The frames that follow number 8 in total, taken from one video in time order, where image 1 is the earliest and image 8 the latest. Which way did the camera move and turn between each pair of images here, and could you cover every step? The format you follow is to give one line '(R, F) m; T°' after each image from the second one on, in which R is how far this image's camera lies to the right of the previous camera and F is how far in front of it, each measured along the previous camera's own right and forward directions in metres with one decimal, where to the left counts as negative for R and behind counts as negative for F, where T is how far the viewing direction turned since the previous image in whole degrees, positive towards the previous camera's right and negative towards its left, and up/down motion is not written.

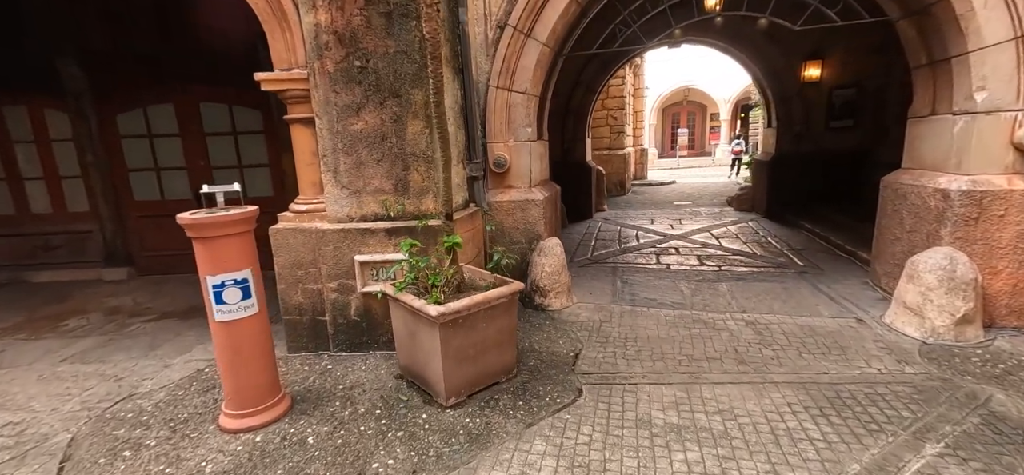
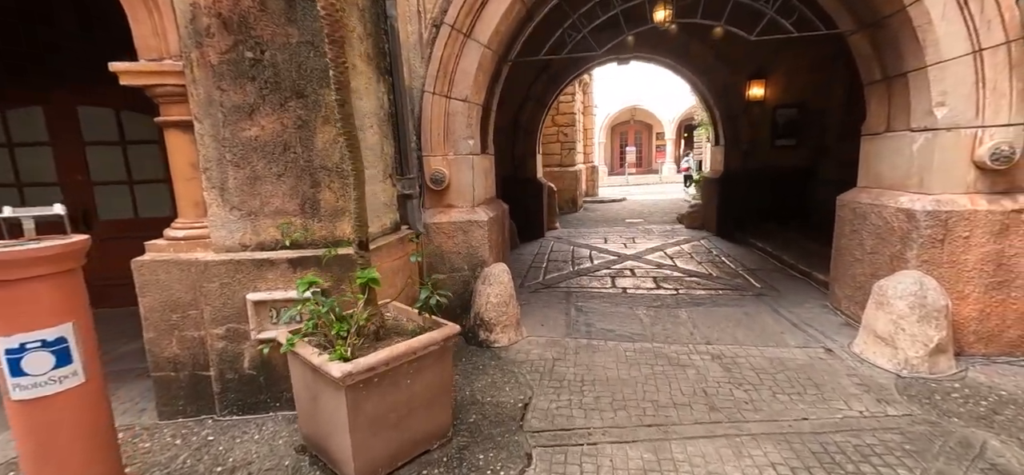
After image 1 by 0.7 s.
(+0.1, +0.4) m; +6°
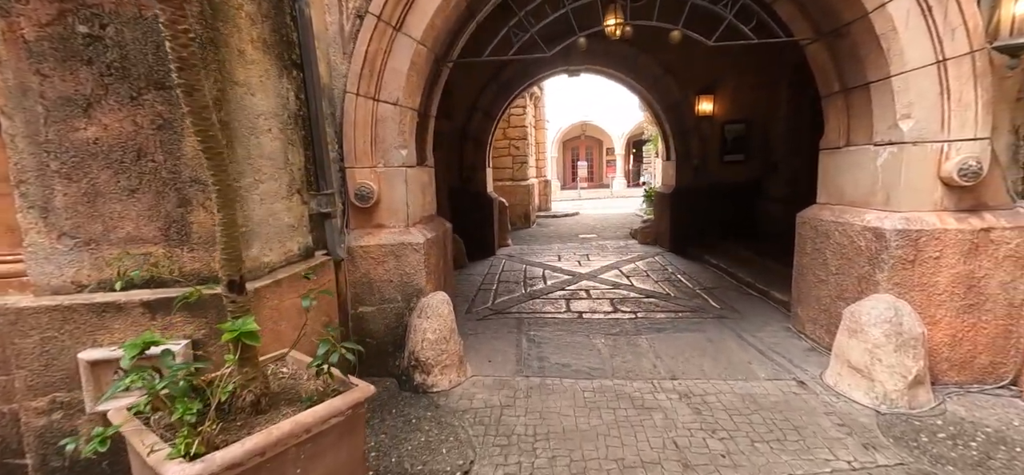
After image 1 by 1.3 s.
(+0.1, +0.3) m; +6°
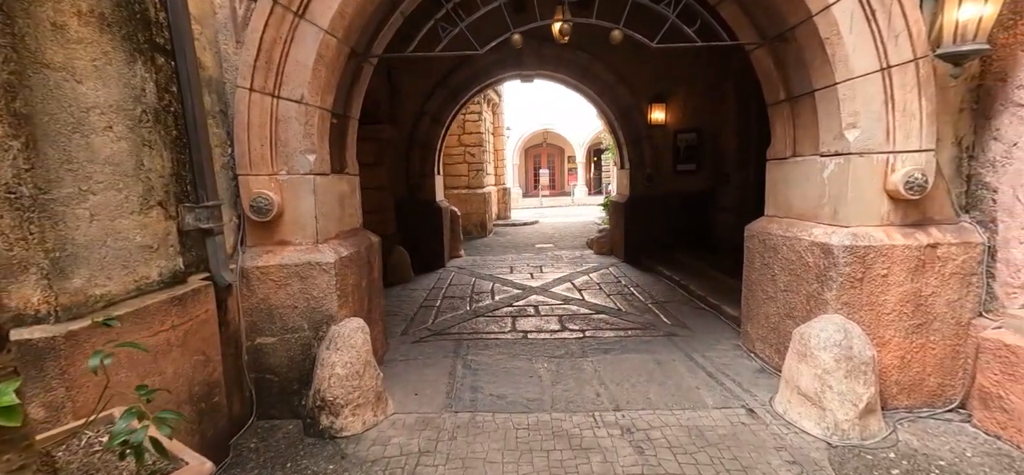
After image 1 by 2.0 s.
(+0.2, +0.2) m; +5°
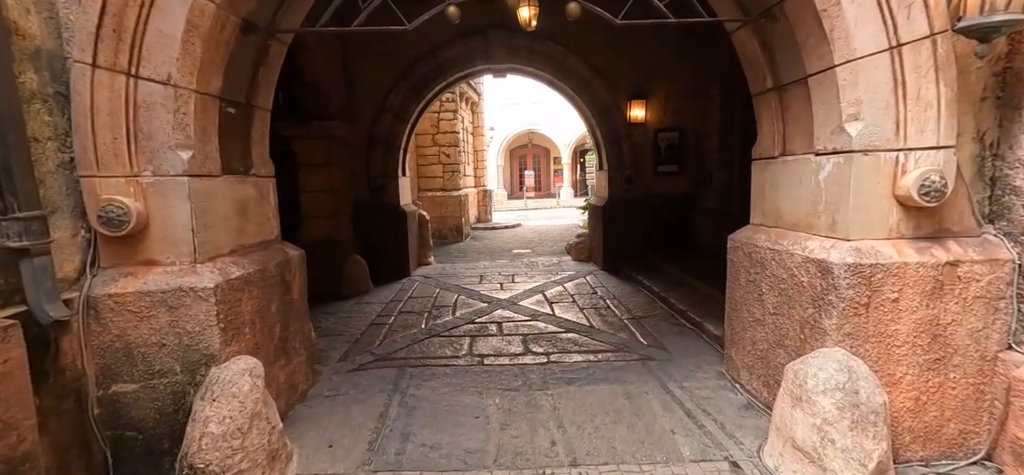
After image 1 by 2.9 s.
(+0.2, +0.4) m; +2°
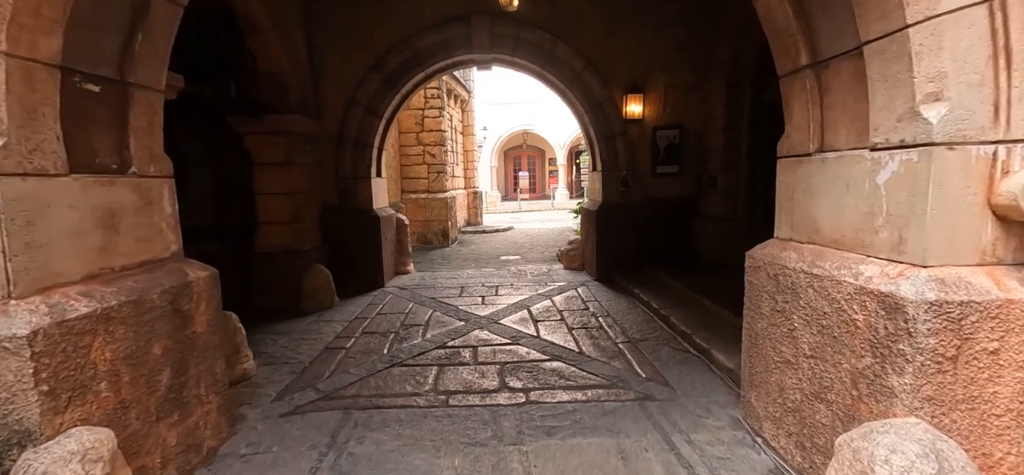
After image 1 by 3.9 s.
(+0.1, +0.5) m; +1°
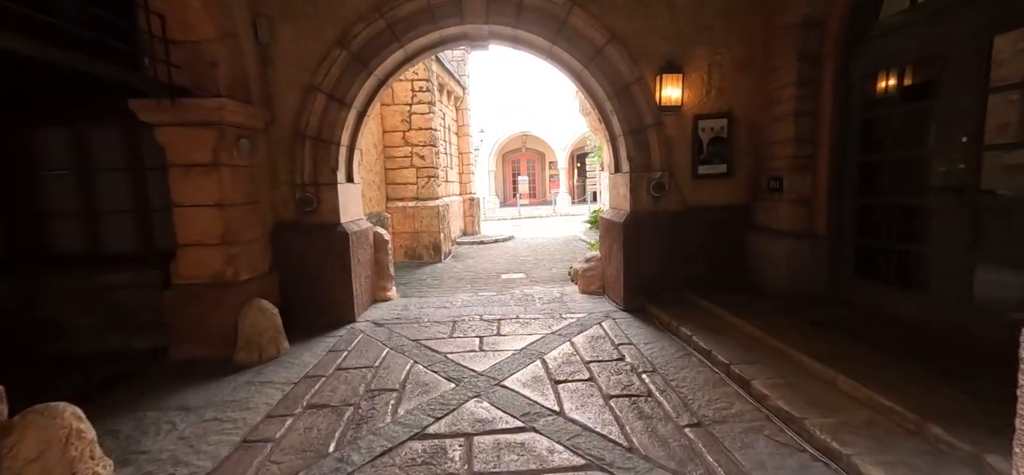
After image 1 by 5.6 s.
(-0.1, +1.0) m; 0°
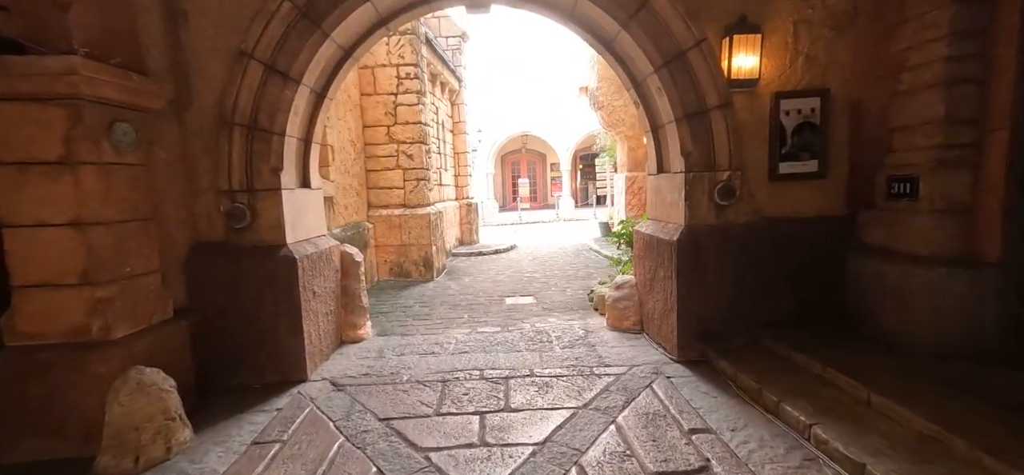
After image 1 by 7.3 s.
(-0.1, +1.1) m; 0°
